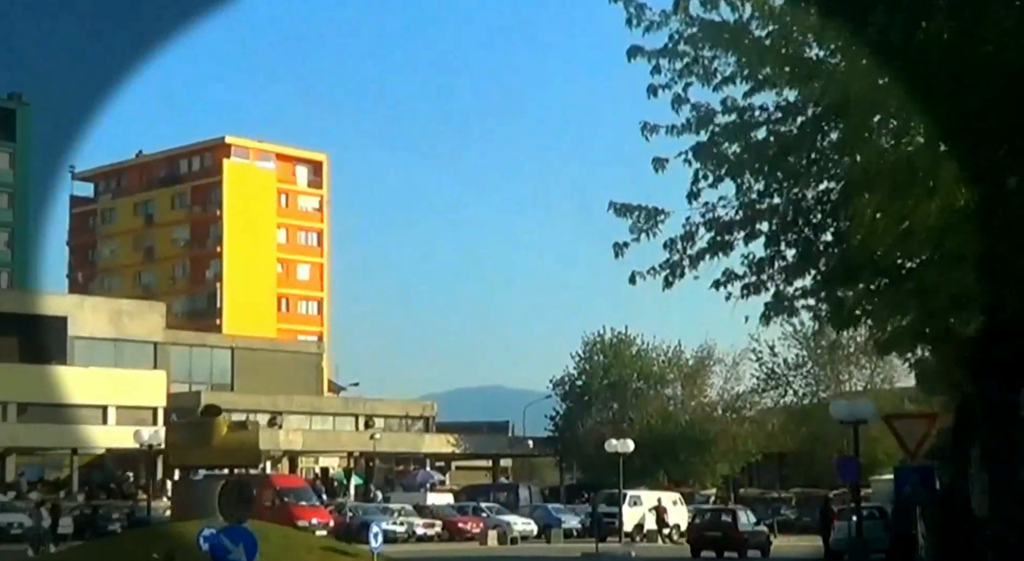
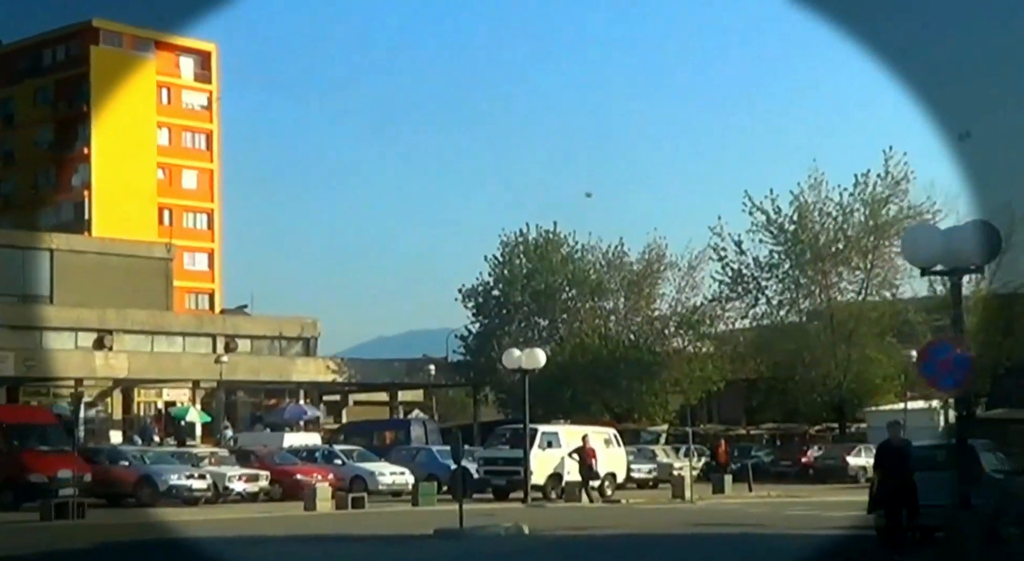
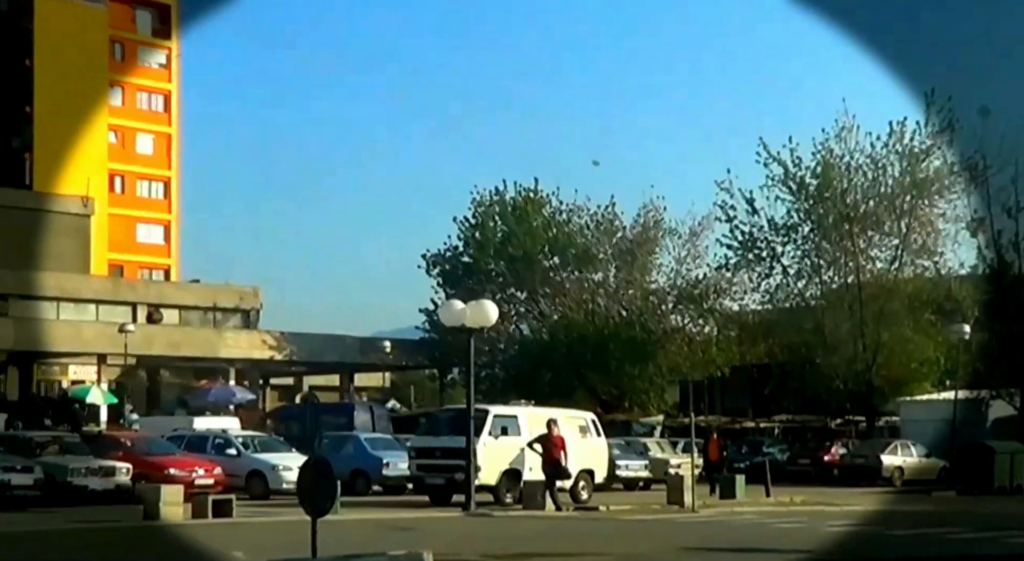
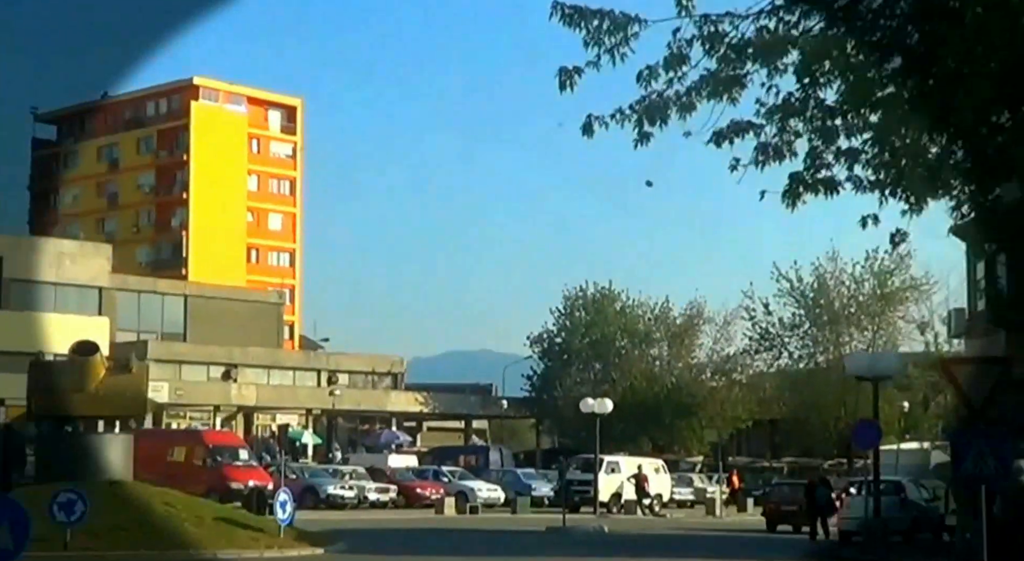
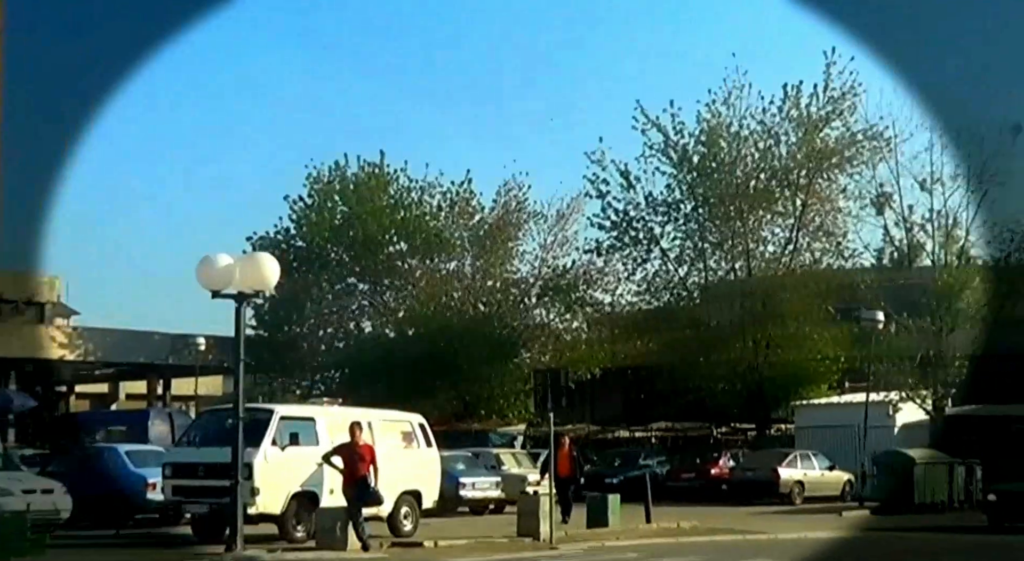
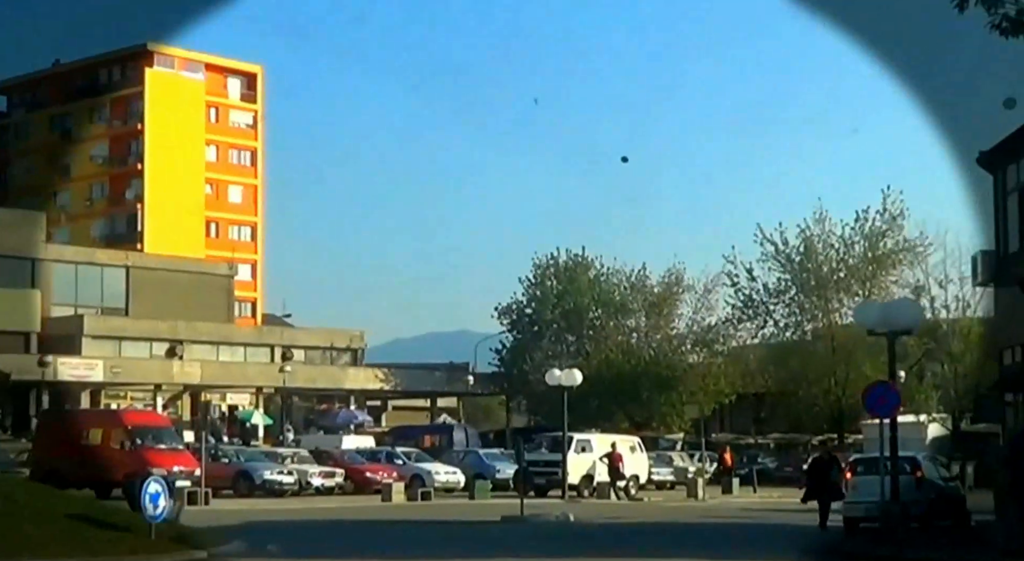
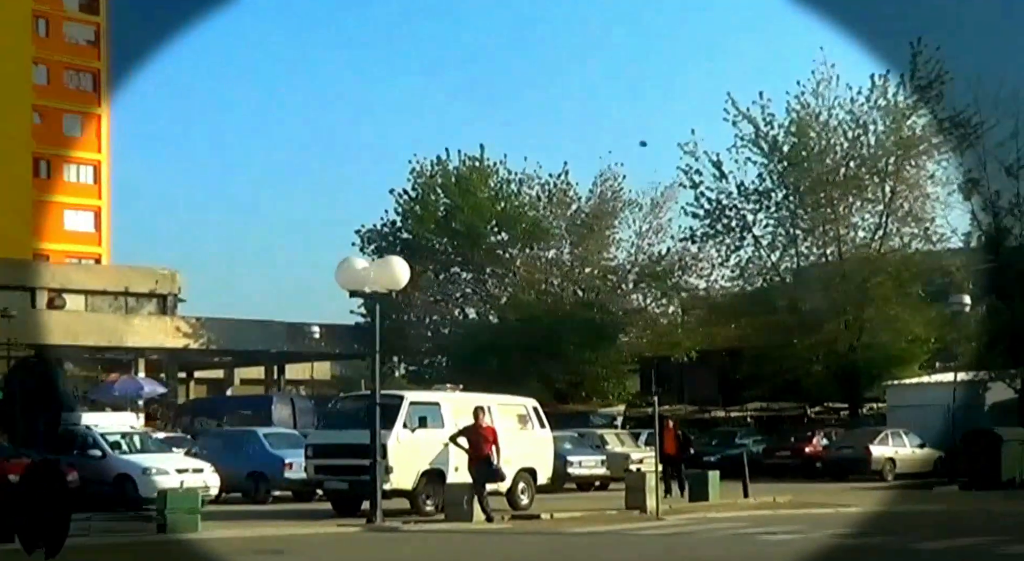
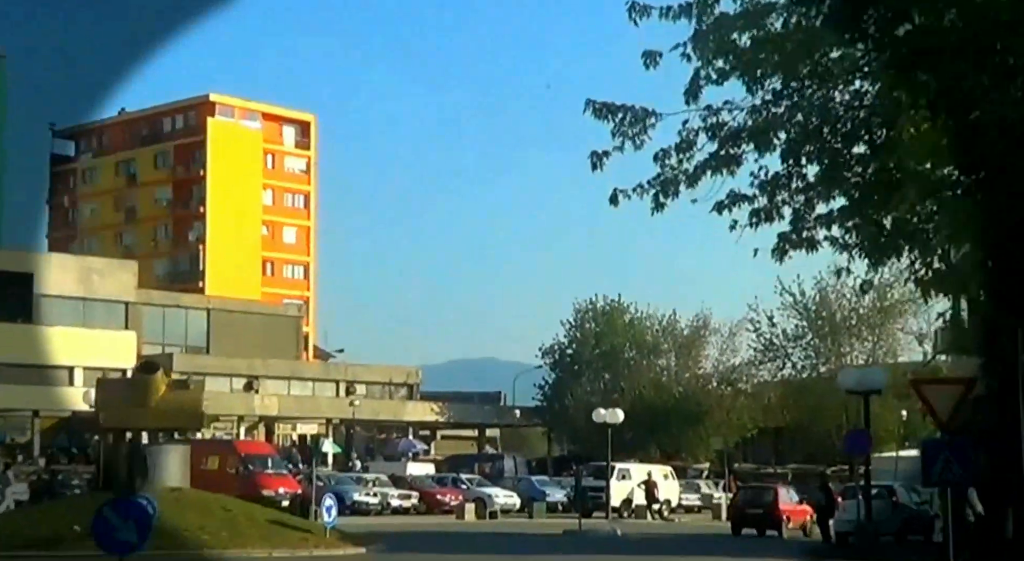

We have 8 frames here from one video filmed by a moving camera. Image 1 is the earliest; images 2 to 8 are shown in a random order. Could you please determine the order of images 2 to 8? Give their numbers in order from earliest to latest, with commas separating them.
8, 4, 6, 2, 3, 7, 5
